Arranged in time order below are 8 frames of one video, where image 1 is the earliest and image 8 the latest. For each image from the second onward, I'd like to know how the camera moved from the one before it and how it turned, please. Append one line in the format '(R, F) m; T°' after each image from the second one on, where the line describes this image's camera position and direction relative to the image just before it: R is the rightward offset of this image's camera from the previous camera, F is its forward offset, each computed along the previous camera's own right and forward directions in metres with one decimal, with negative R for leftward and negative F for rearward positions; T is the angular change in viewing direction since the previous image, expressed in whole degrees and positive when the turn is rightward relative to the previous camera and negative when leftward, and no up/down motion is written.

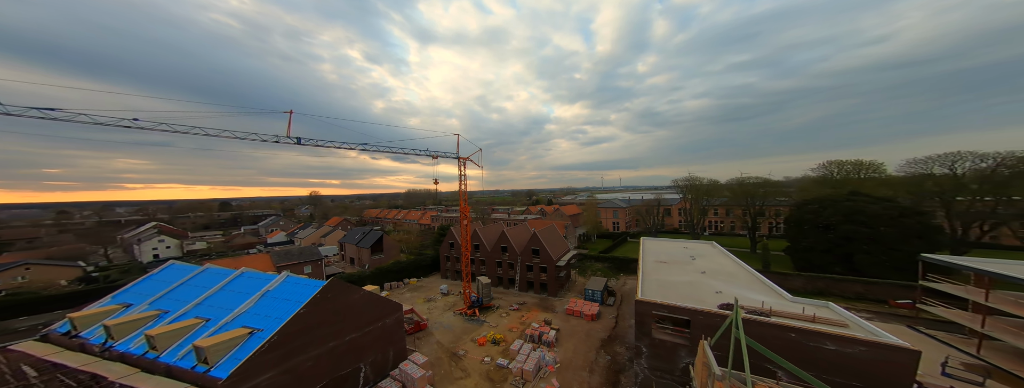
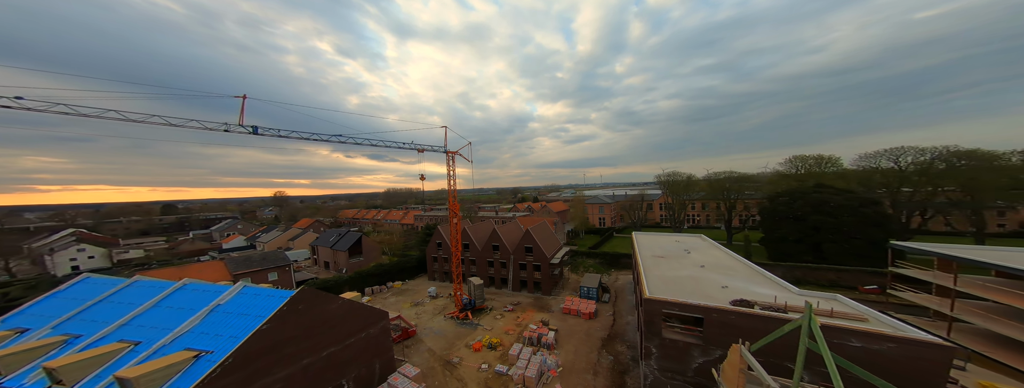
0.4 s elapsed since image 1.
(-0.8, +1.3) m; +3°
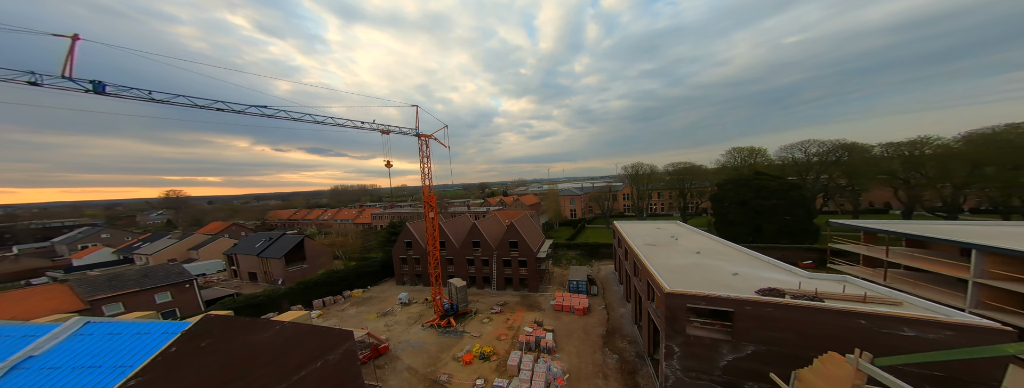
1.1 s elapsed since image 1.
(-1.8, +2.6) m; +7°
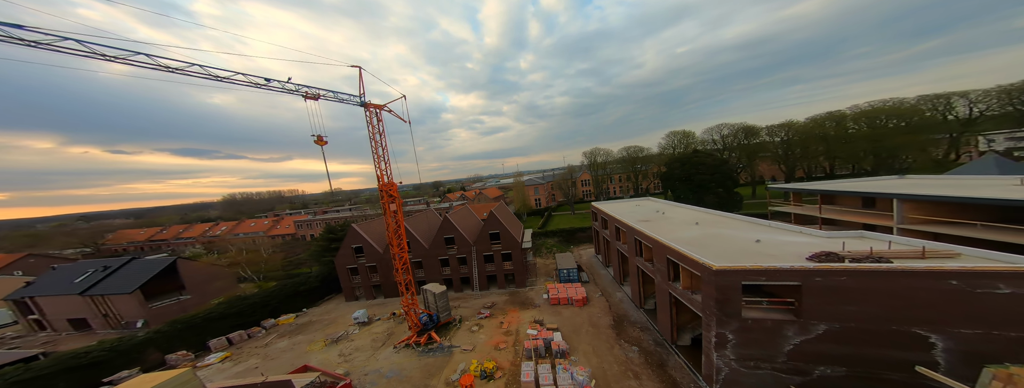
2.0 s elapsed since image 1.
(-2.5, +3.7) m; +10°
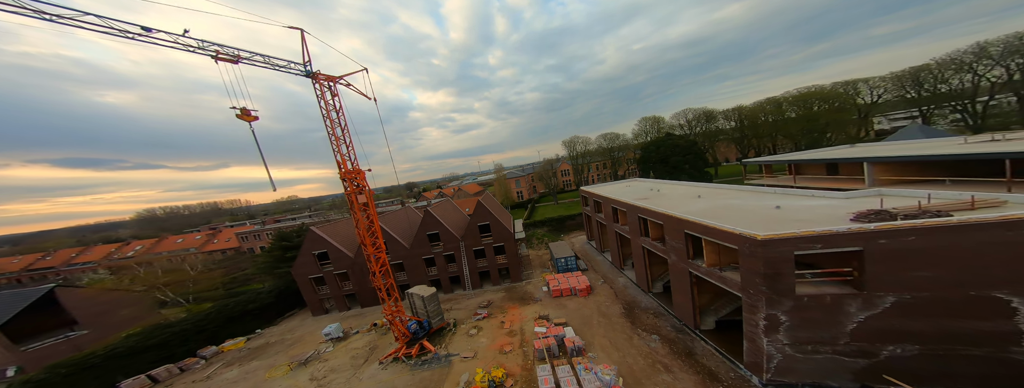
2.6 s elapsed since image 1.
(-1.4, +2.3) m; +5°
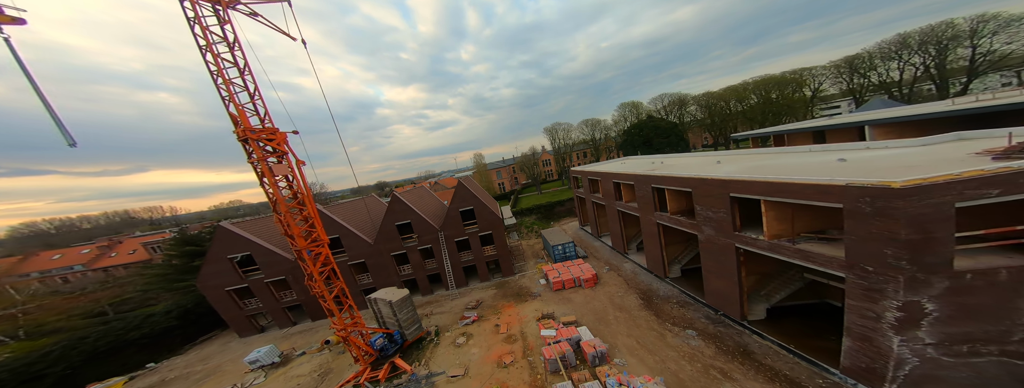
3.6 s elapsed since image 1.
(-0.9, +3.7) m; +5°
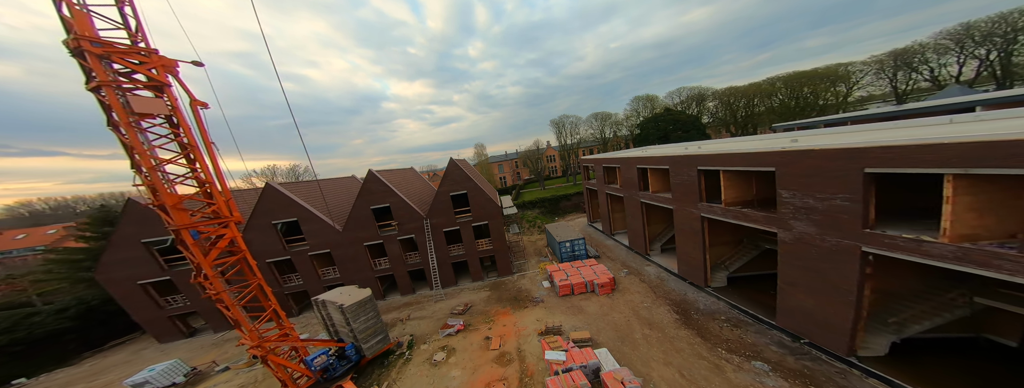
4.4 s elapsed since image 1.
(+0.1, +3.5) m; 0°
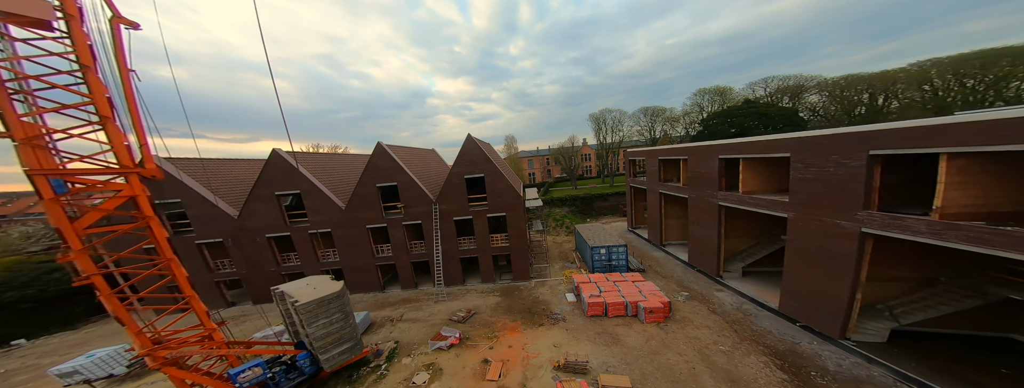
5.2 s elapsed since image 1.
(+0.3, +3.1) m; -7°
